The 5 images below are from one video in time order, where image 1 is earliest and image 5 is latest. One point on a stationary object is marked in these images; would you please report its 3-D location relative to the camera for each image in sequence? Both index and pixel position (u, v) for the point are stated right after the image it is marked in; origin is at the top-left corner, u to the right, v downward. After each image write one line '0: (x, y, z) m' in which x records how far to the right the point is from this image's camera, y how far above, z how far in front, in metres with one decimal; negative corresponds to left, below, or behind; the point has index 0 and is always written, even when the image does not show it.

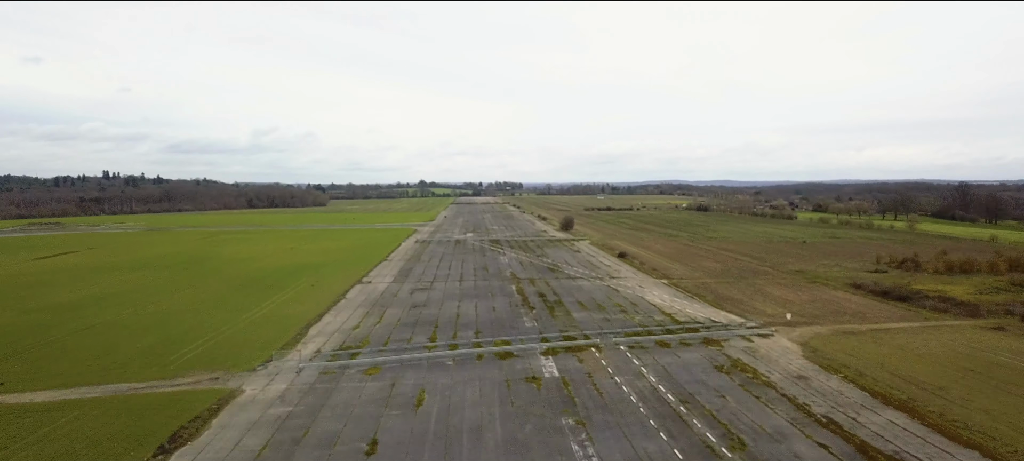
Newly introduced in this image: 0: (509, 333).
0: (-0.1, -3.7, +17.2) m
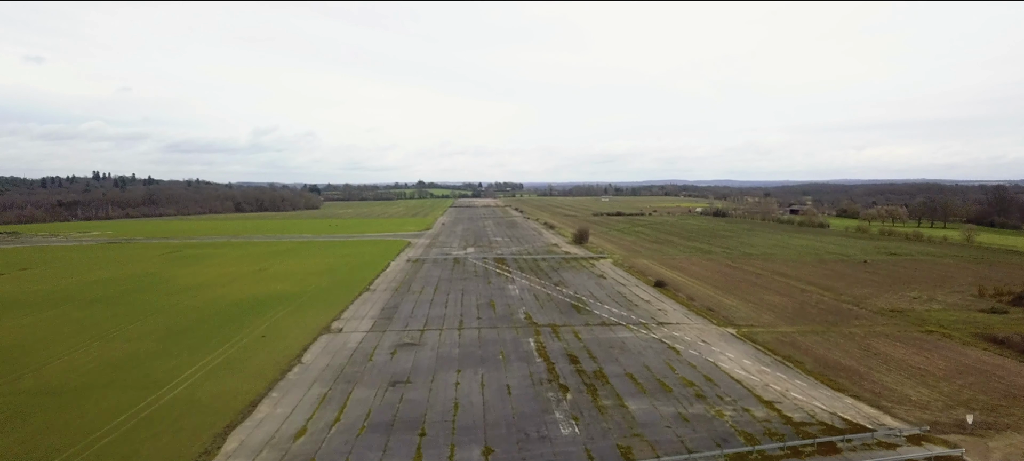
0: (+0.6, -5.1, +10.8) m
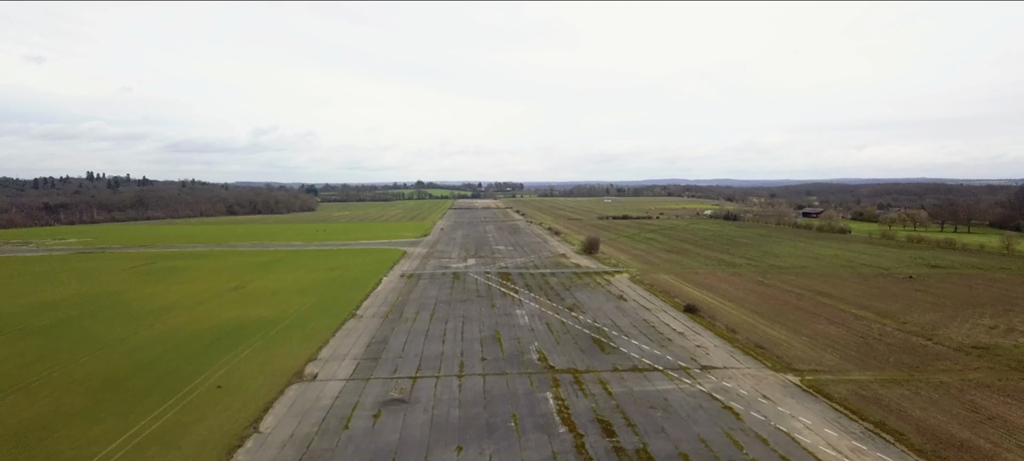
0: (+1.0, -5.9, +7.2) m
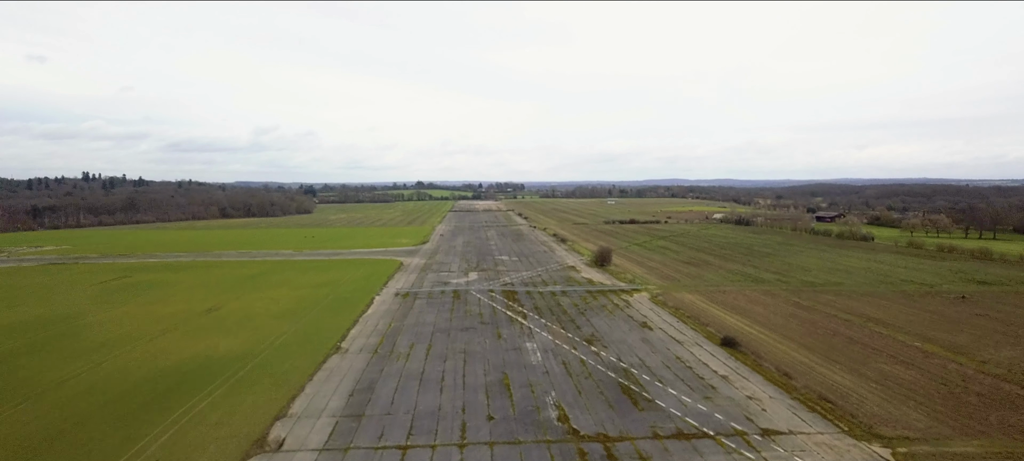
0: (+1.4, -6.8, +3.8) m
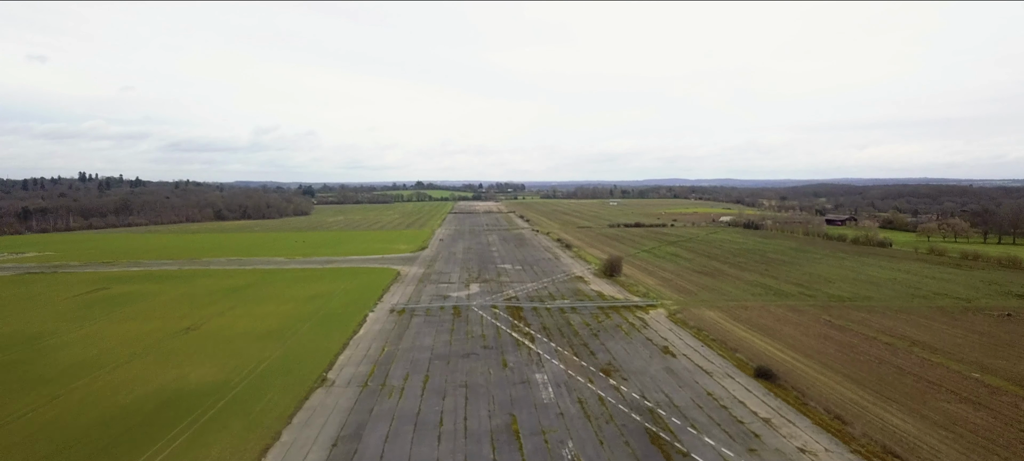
0: (+1.7, -7.5, +1.5) m
